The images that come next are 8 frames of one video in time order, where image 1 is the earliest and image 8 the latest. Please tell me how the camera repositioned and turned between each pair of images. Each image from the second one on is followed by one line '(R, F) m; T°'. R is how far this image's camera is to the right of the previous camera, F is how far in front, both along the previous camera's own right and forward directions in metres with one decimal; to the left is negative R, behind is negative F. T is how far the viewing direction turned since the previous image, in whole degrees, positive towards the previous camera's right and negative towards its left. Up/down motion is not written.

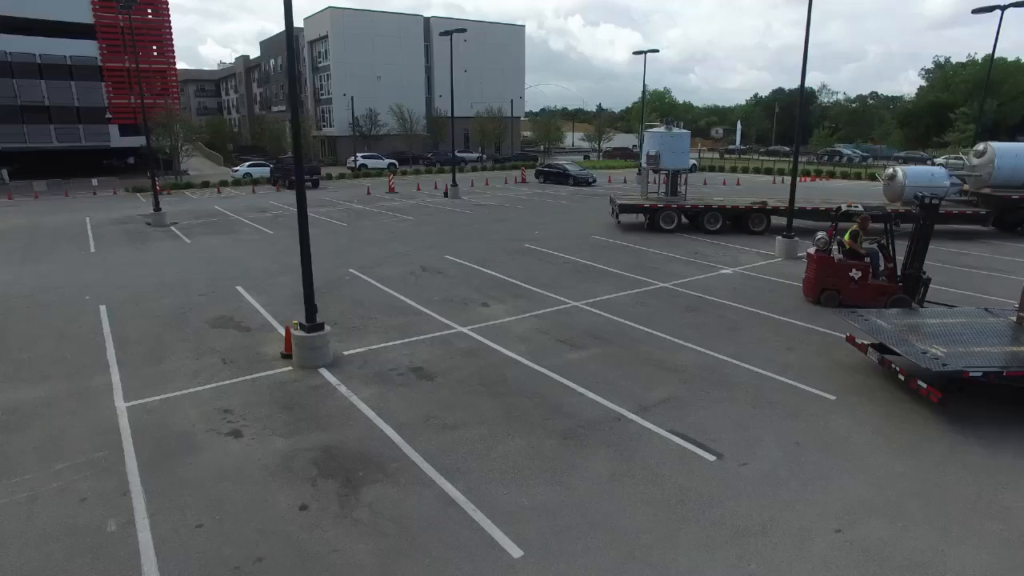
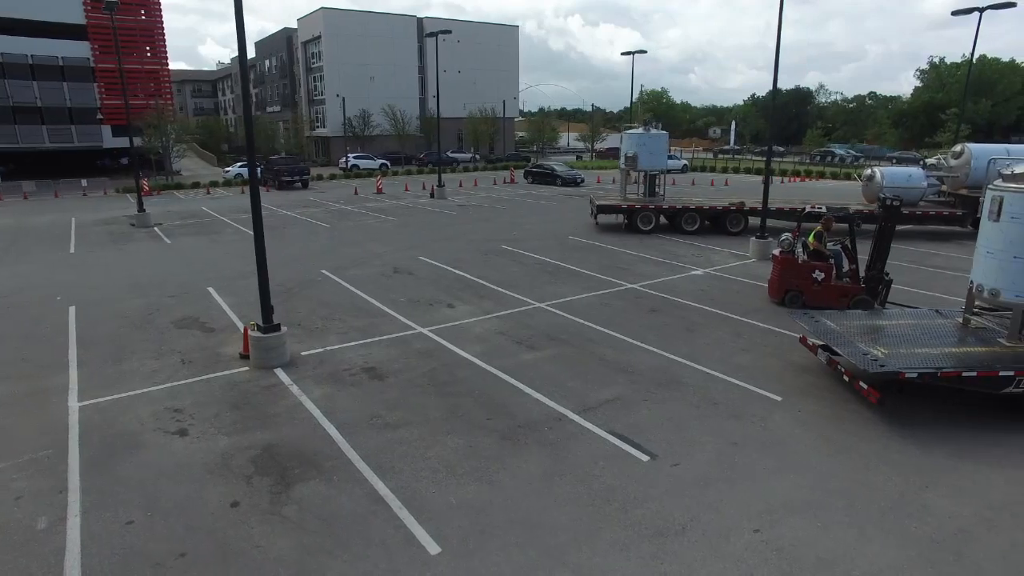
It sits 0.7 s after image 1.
(+1.2, -0.1) m; 0°
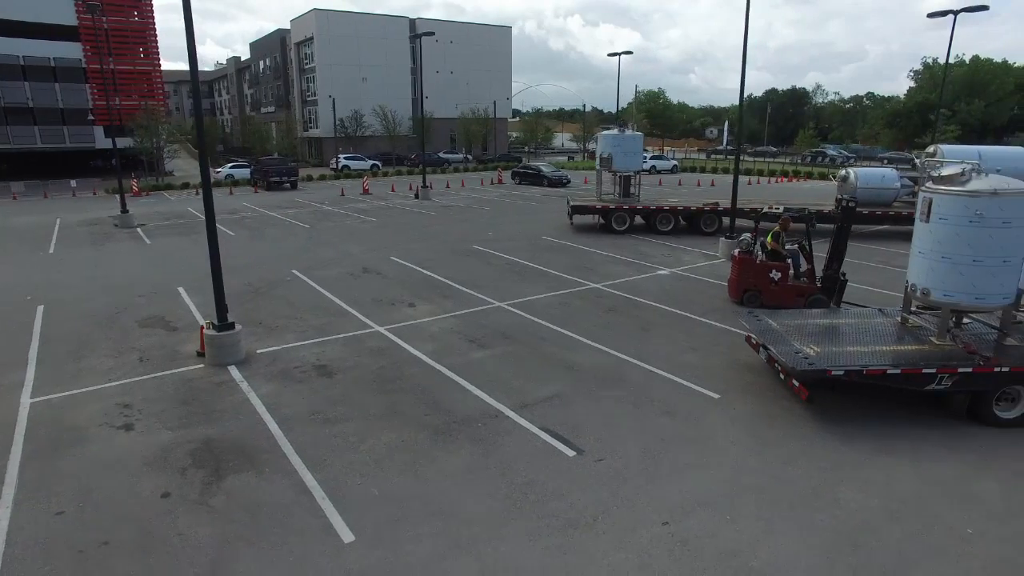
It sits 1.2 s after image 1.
(+1.4, -0.2) m; 0°
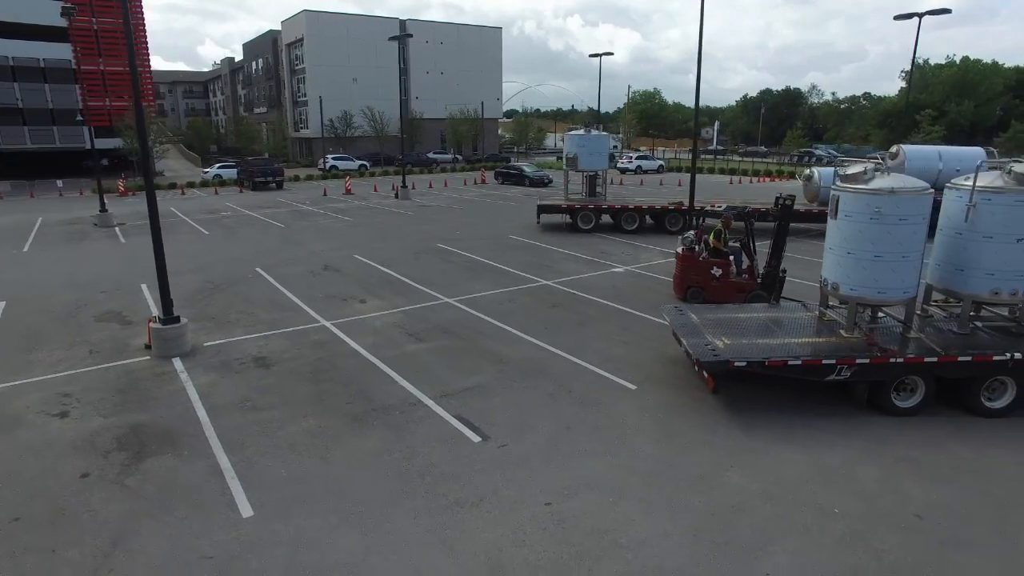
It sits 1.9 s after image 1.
(+1.8, -0.4) m; 0°
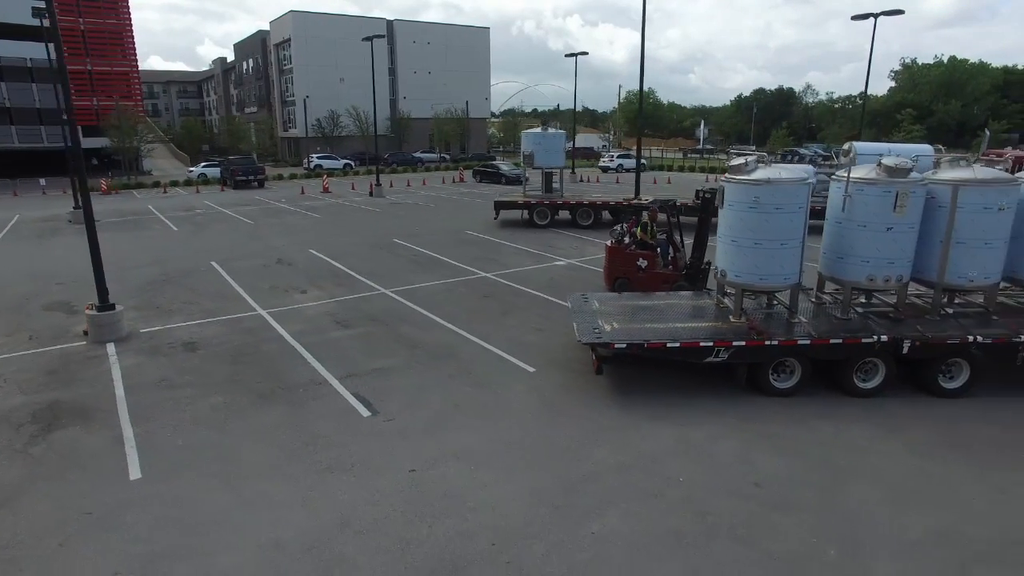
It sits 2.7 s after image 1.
(+2.4, -0.6) m; 0°
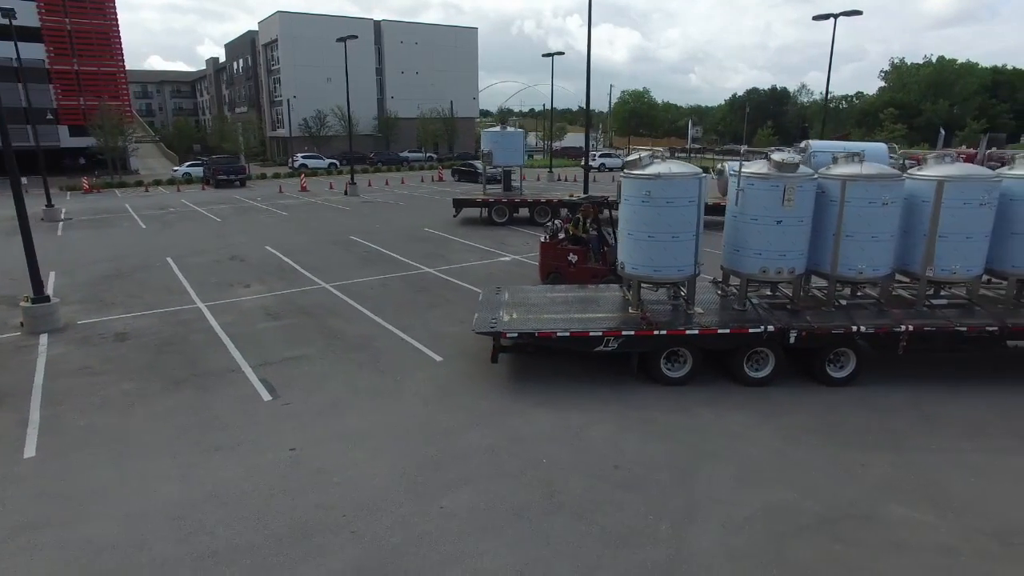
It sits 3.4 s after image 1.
(+2.4, -0.4) m; 0°
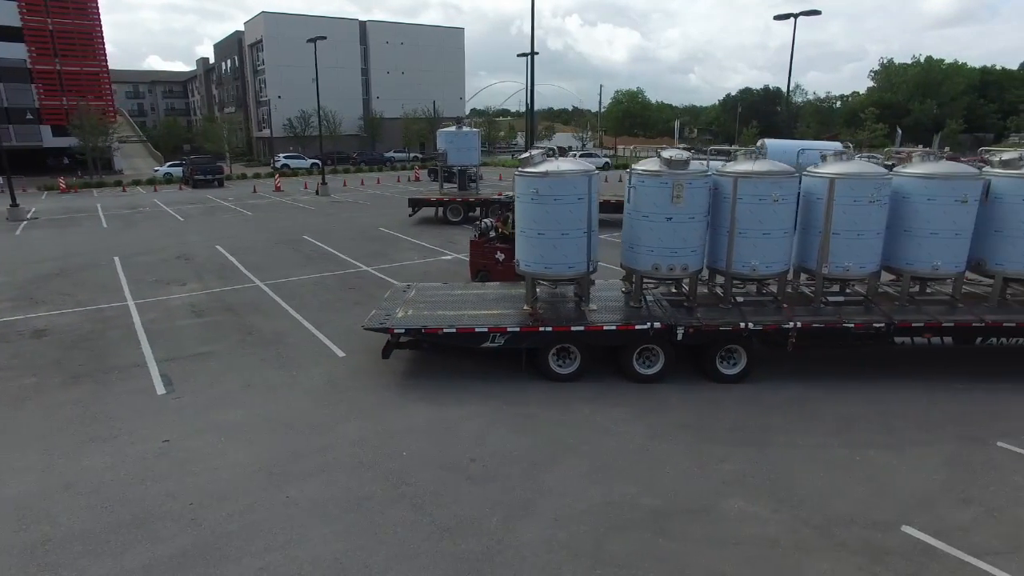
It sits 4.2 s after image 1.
(+2.6, -0.2) m; 0°
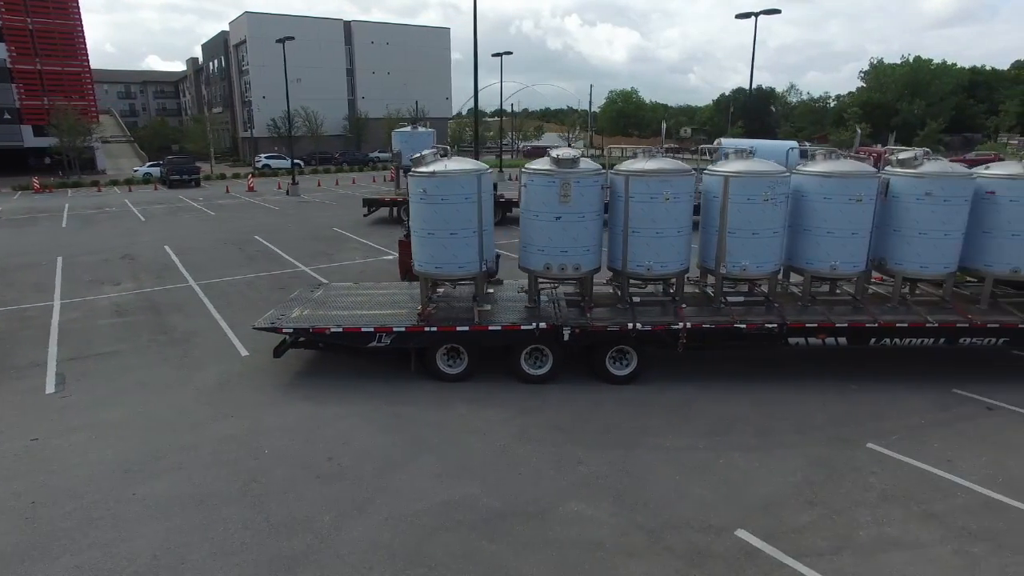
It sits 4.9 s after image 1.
(+2.6, 0.0) m; 0°
